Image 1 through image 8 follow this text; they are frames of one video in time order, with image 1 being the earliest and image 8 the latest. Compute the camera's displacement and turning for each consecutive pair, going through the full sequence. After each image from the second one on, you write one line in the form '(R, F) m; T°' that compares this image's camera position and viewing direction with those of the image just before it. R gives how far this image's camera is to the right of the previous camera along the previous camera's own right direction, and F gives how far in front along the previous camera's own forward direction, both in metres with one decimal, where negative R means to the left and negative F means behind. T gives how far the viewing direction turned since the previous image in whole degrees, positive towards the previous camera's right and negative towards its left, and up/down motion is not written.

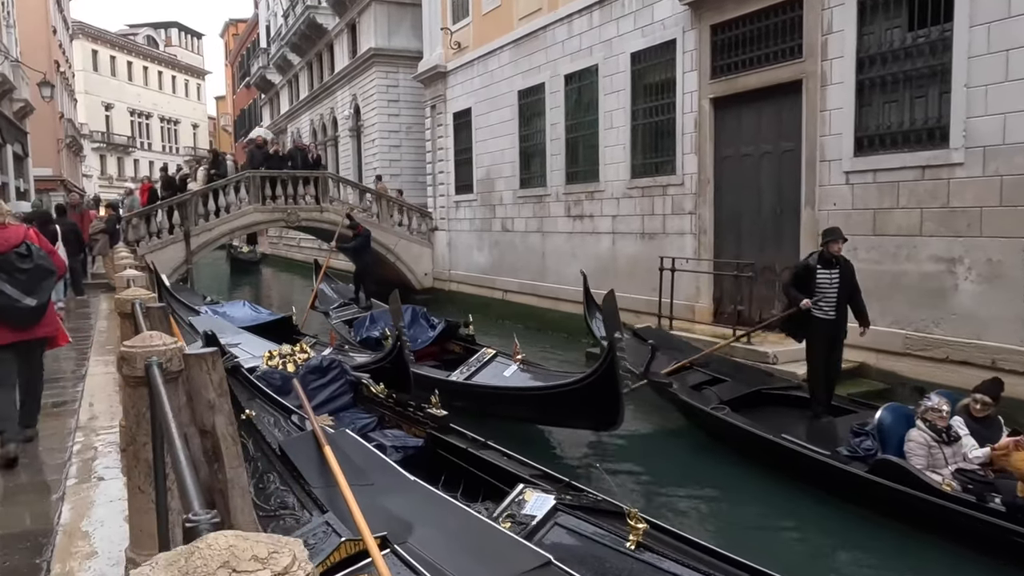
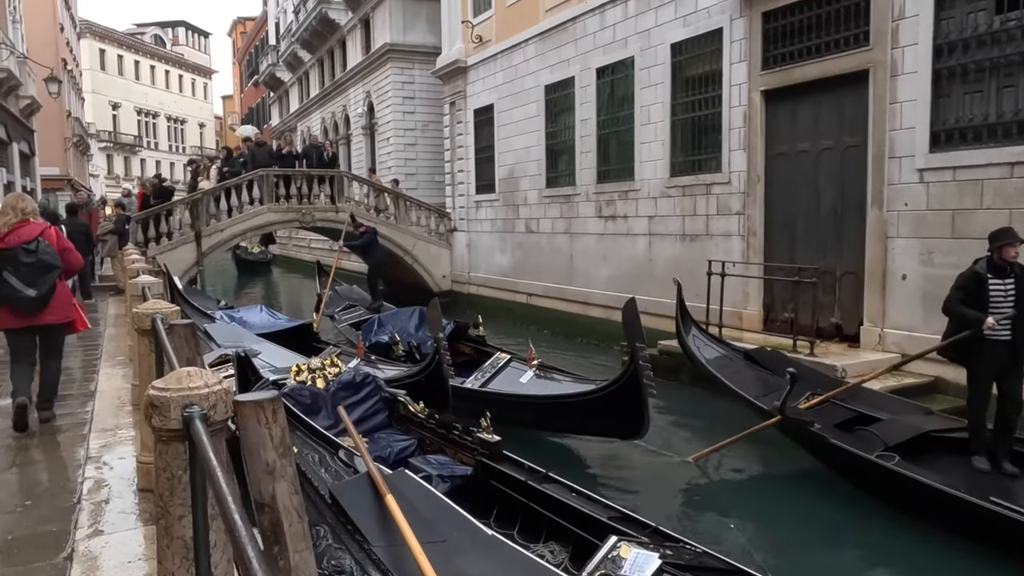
(-0.4, +0.6) m; 0°
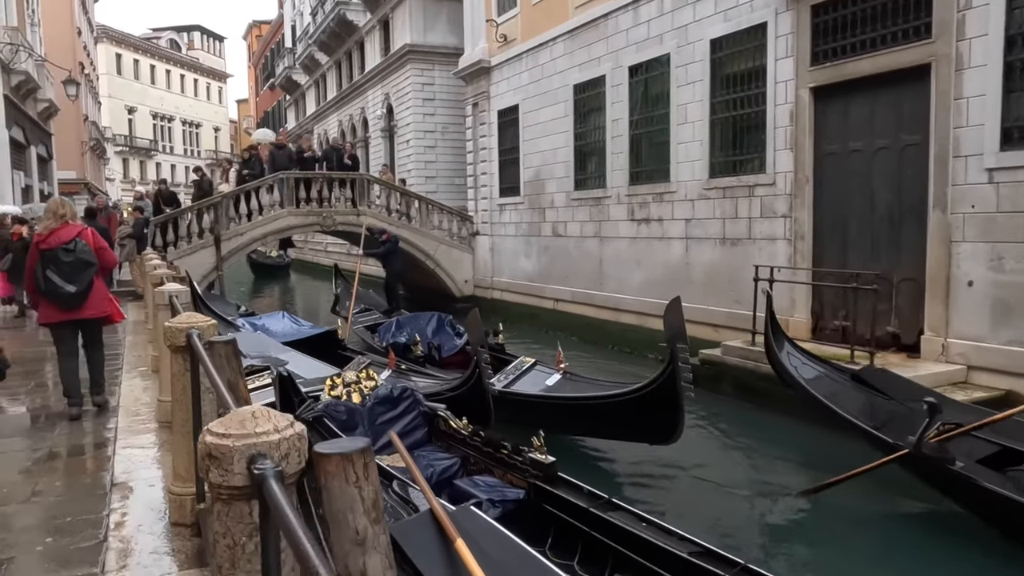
(-0.3, +0.4) m; -1°
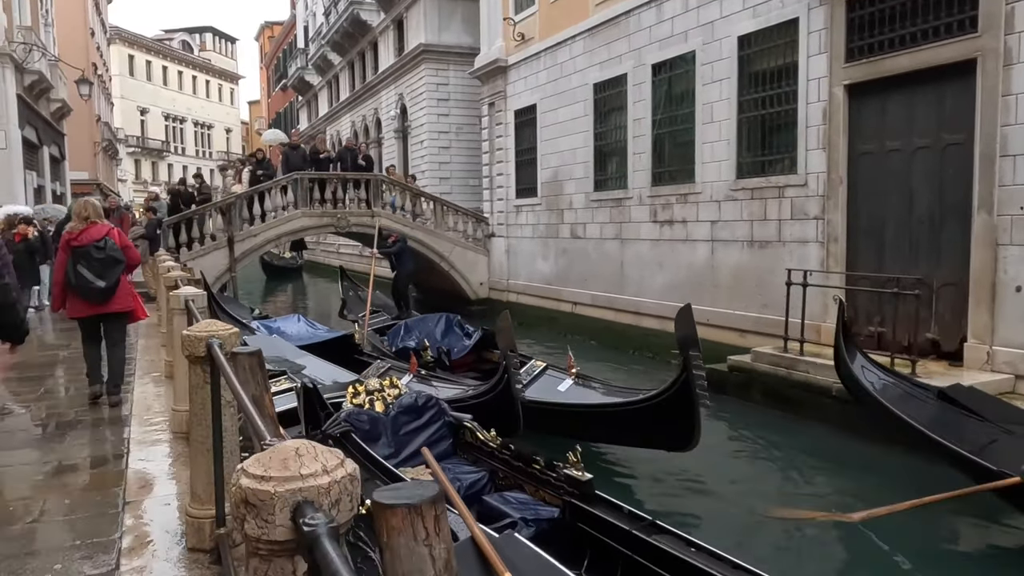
(-0.2, +0.3) m; -1°
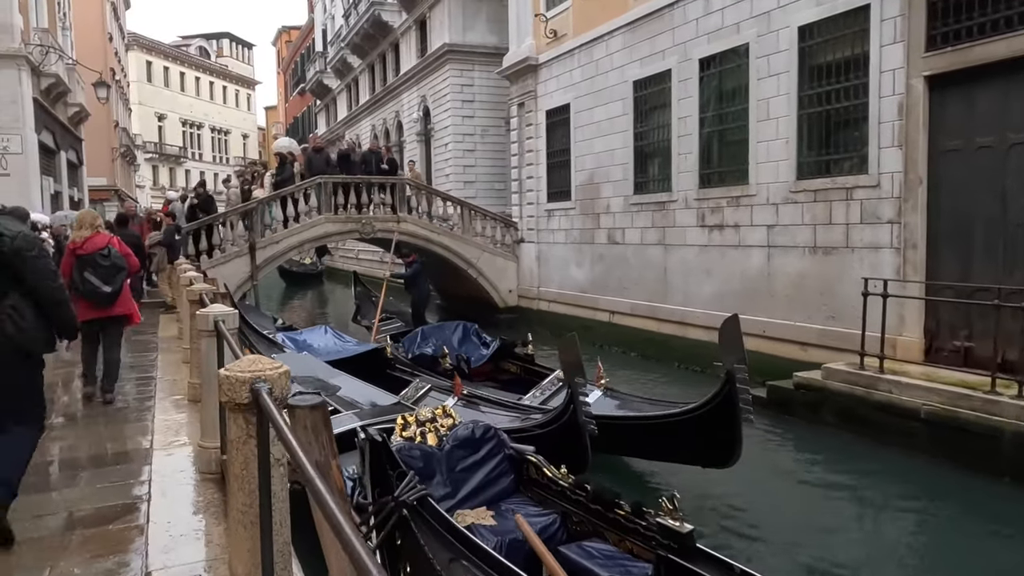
(-0.4, +0.7) m; -1°
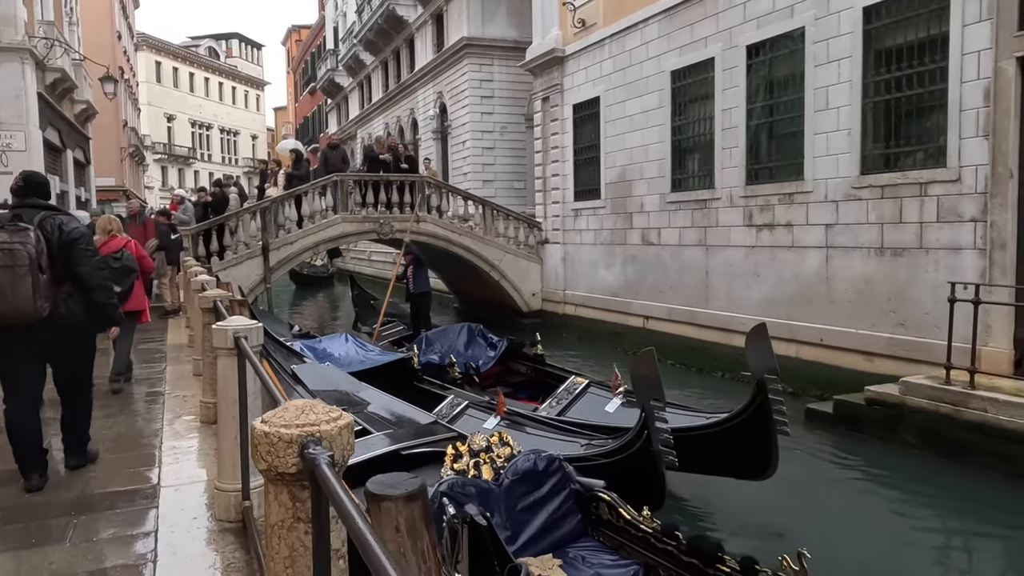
(-0.4, +0.8) m; -1°
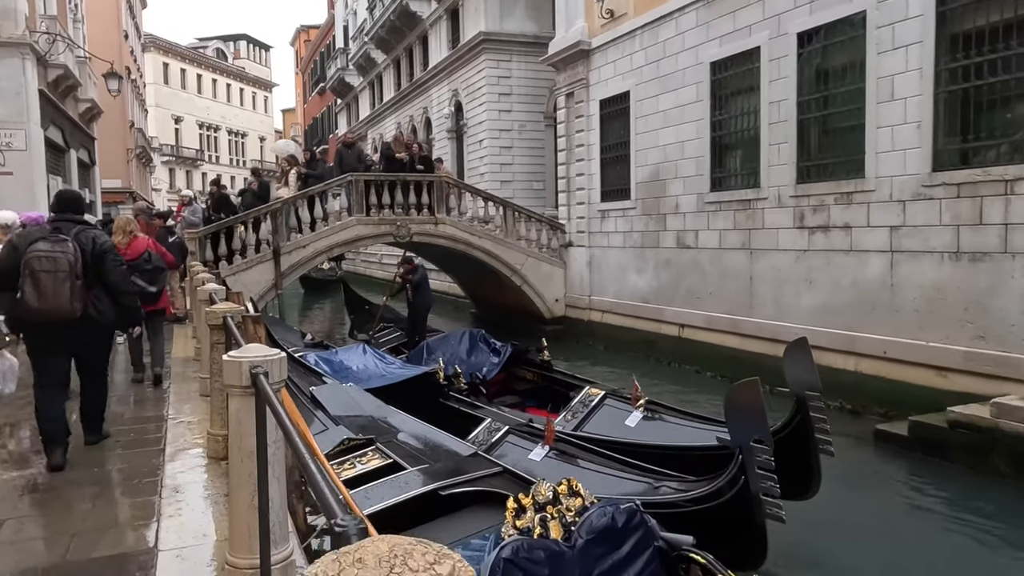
(-0.3, +0.8) m; -1°
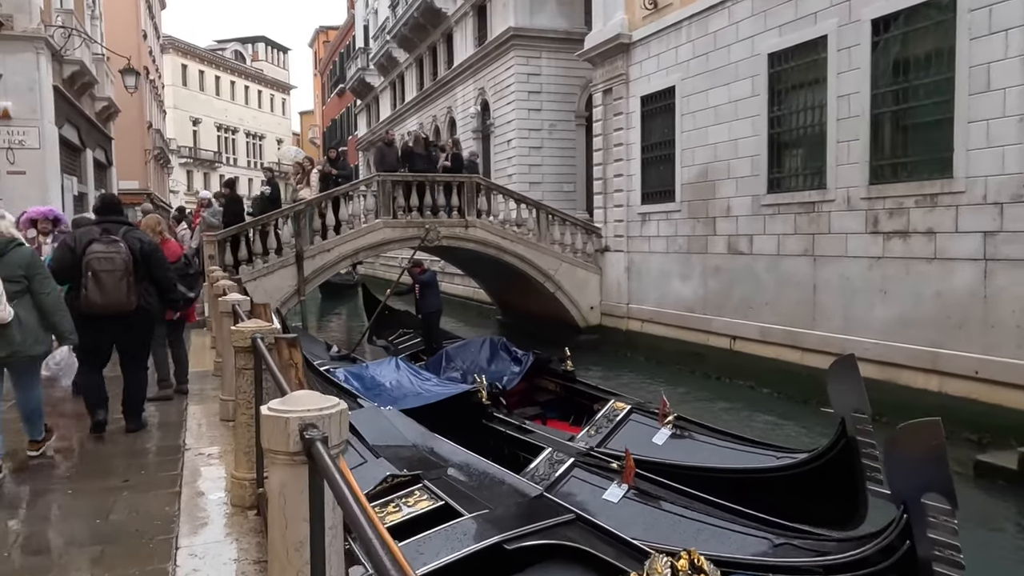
(-0.4, +0.8) m; -1°
